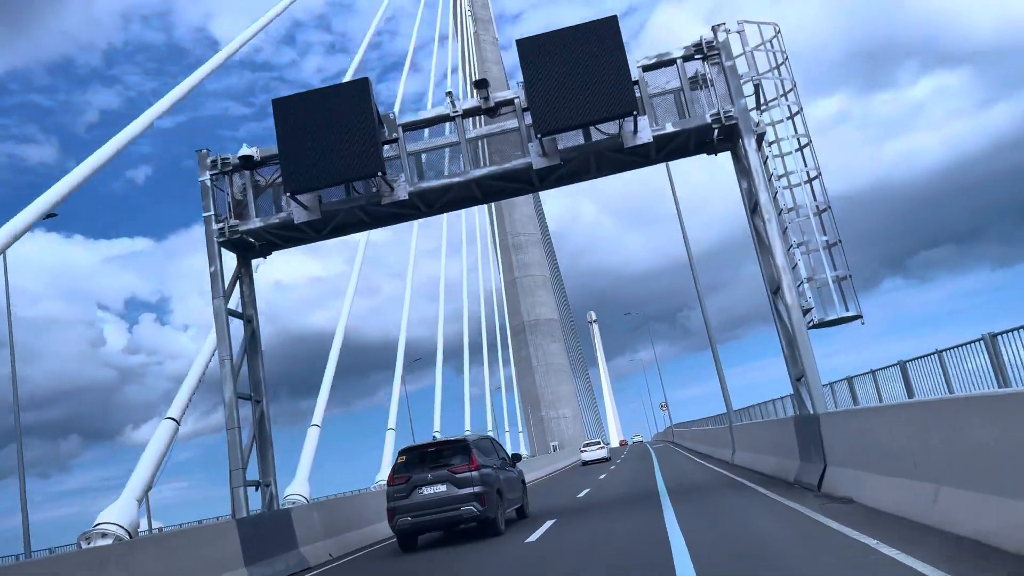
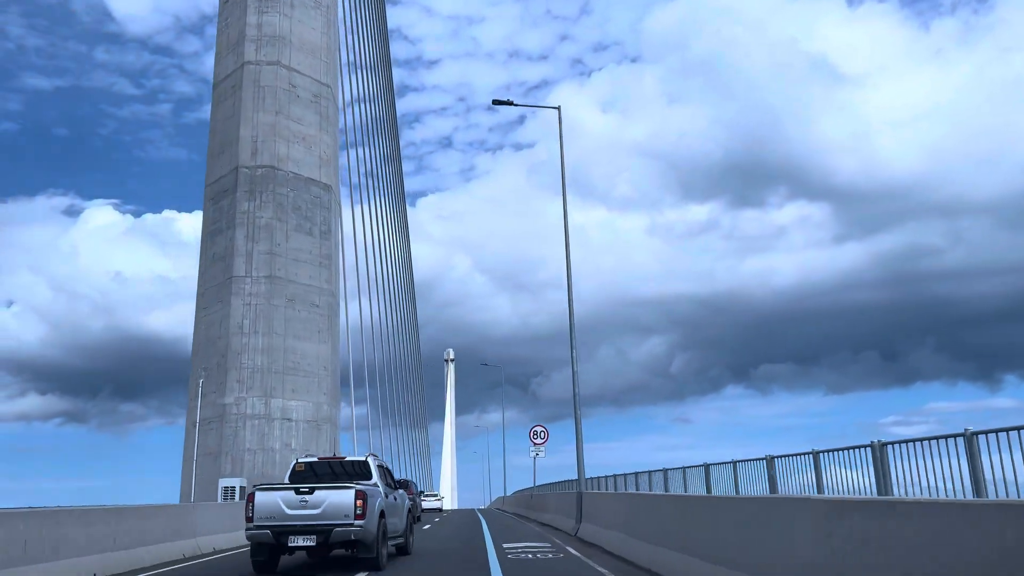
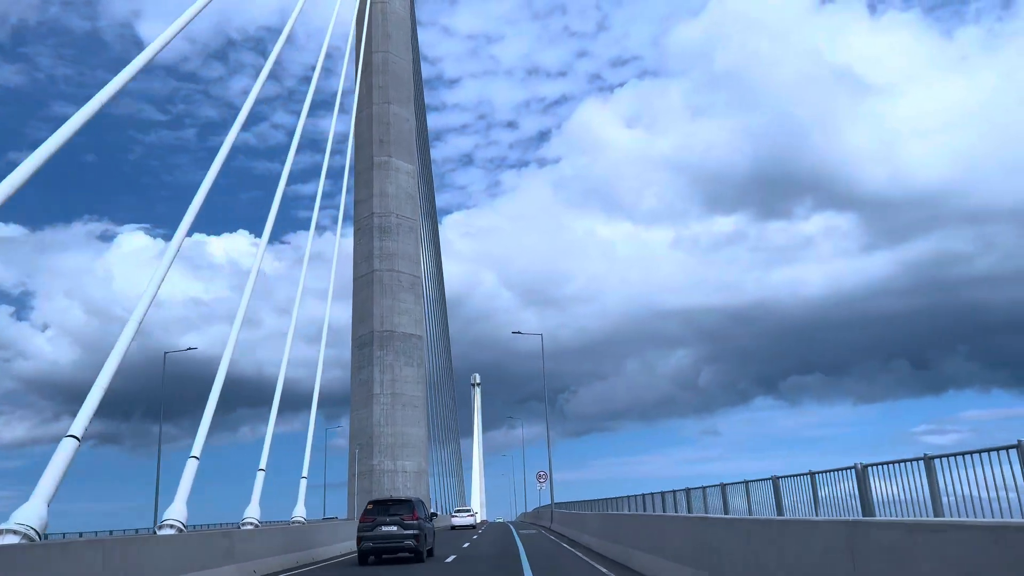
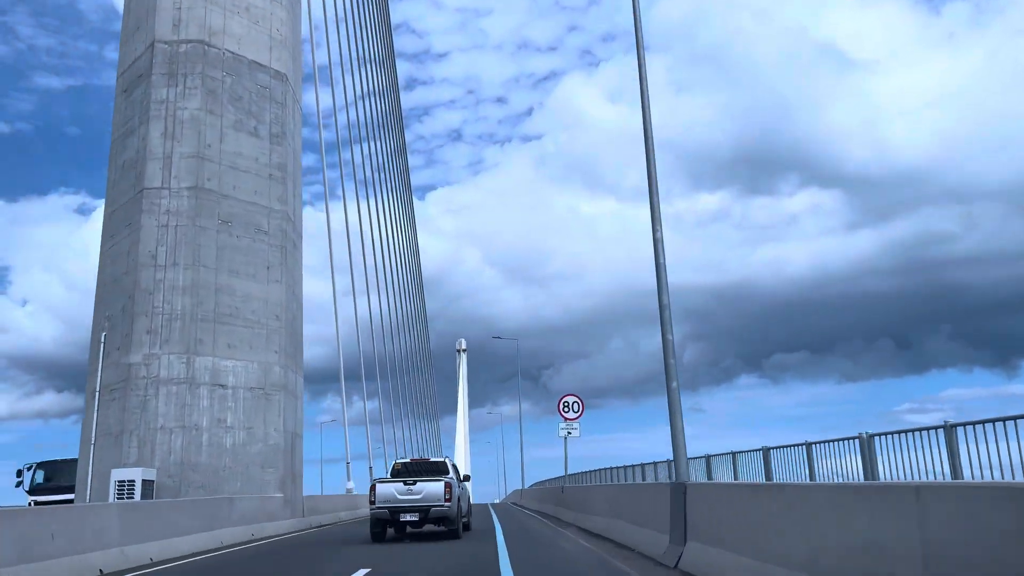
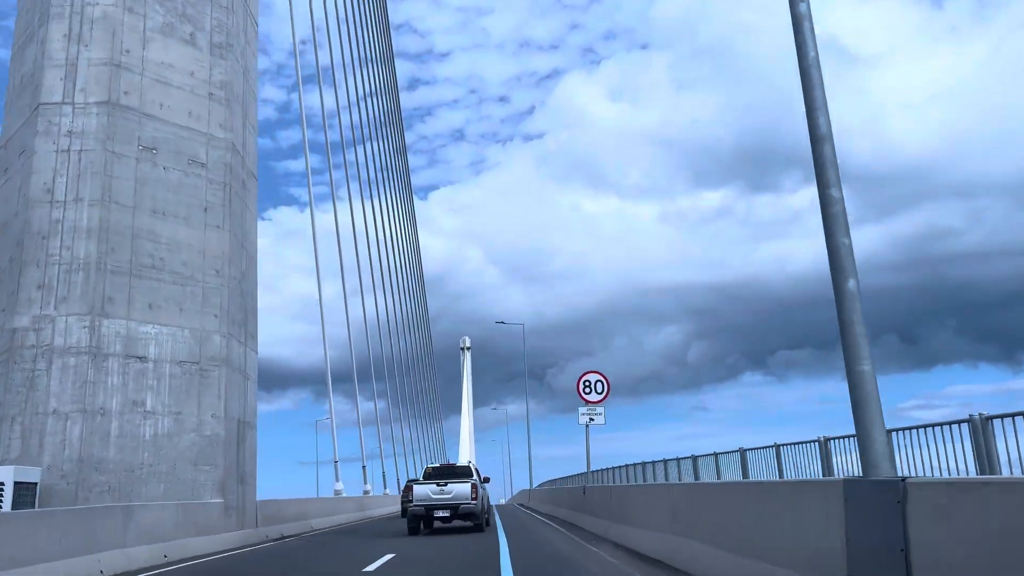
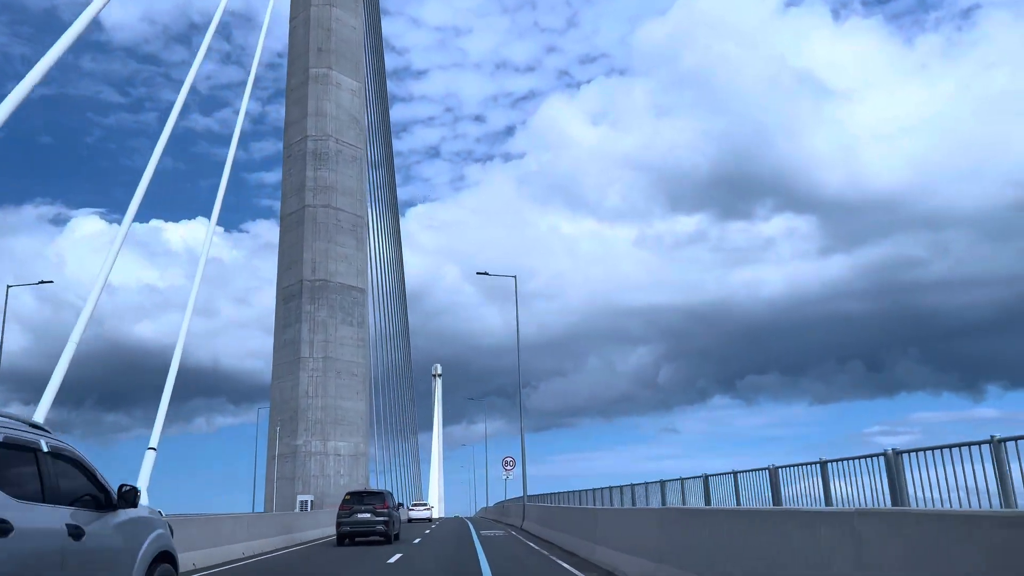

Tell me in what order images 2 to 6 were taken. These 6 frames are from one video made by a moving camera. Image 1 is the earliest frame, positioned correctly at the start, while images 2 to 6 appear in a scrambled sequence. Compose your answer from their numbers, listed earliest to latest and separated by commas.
3, 6, 2, 4, 5
